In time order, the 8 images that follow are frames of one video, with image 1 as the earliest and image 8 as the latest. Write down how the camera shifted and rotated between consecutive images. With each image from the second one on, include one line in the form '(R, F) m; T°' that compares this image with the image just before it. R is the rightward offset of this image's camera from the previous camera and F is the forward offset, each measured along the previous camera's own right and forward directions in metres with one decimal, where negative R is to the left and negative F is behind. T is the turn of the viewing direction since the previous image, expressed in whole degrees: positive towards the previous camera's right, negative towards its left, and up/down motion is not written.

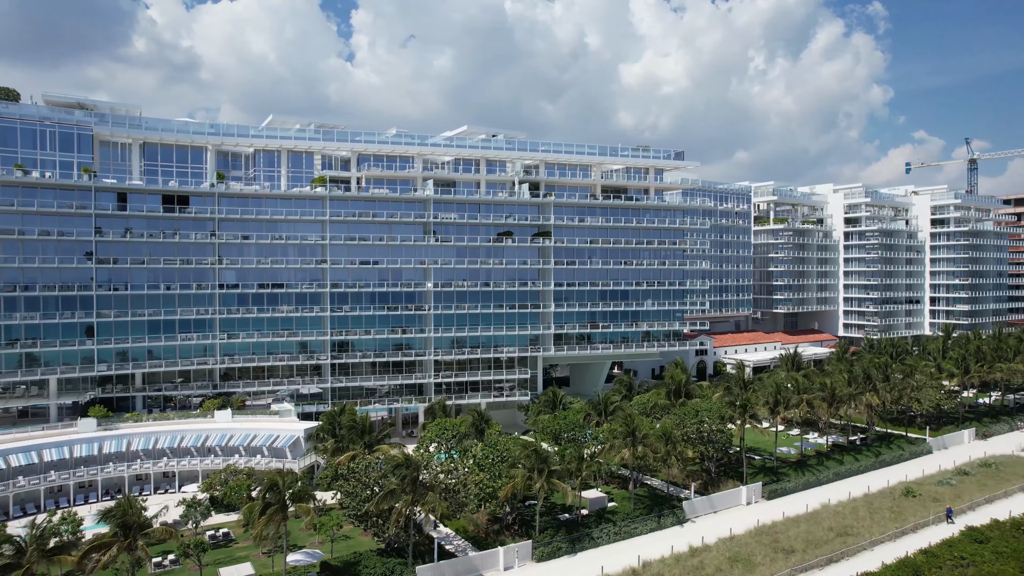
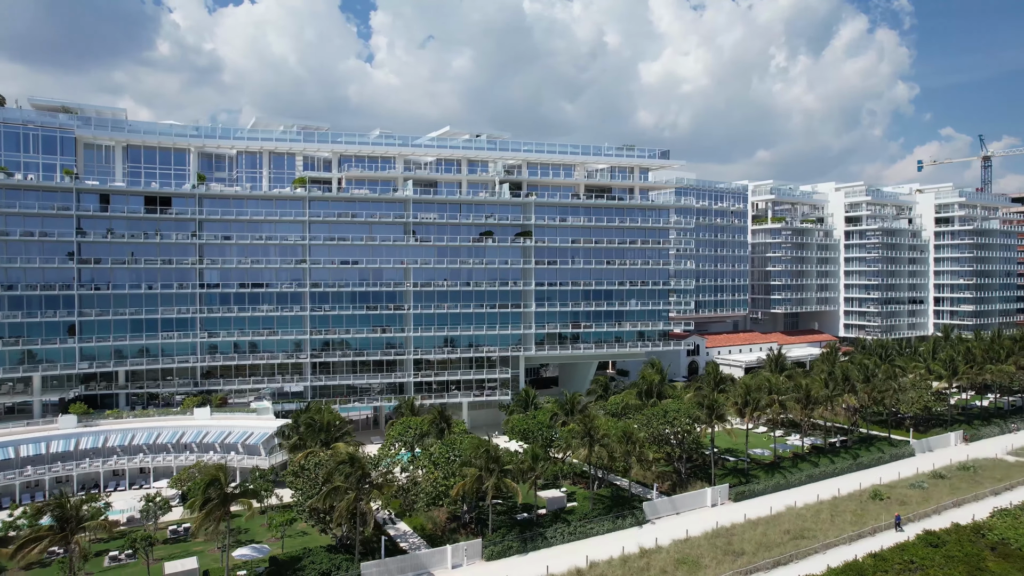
(+4.0, -0.1) m; -2°
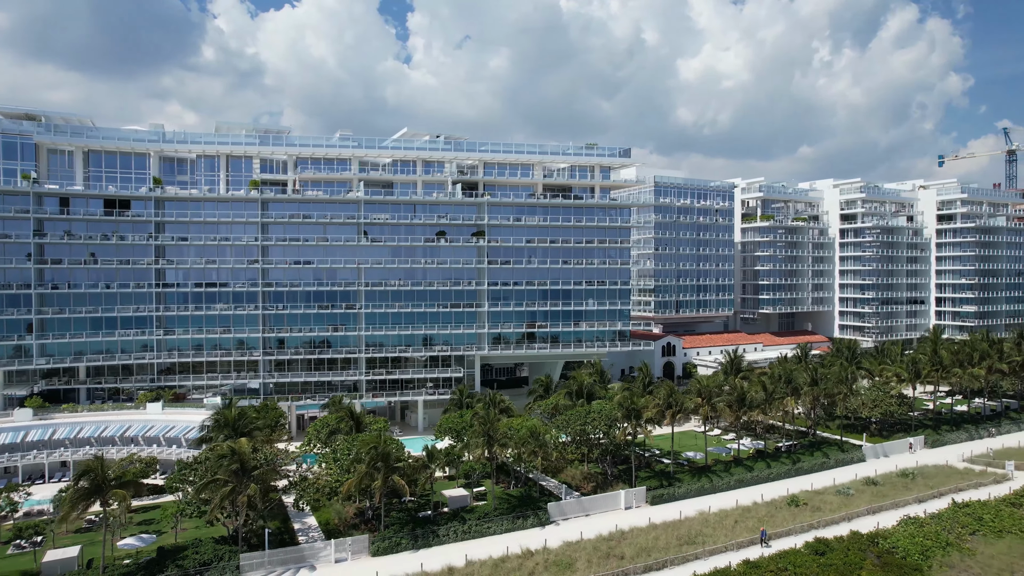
(+8.9, 0.0) m; -3°
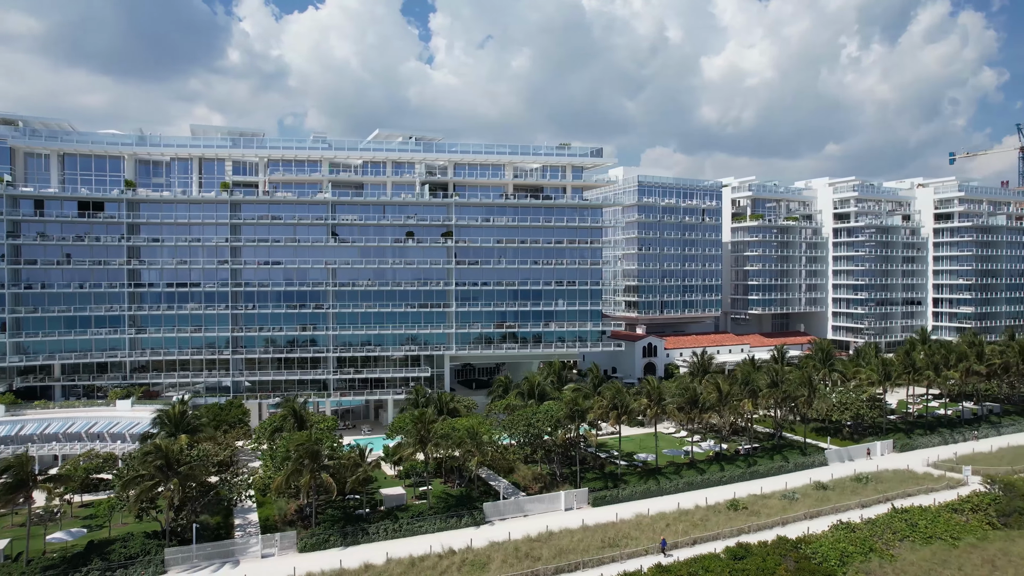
(+5.8, -0.1) m; -2°
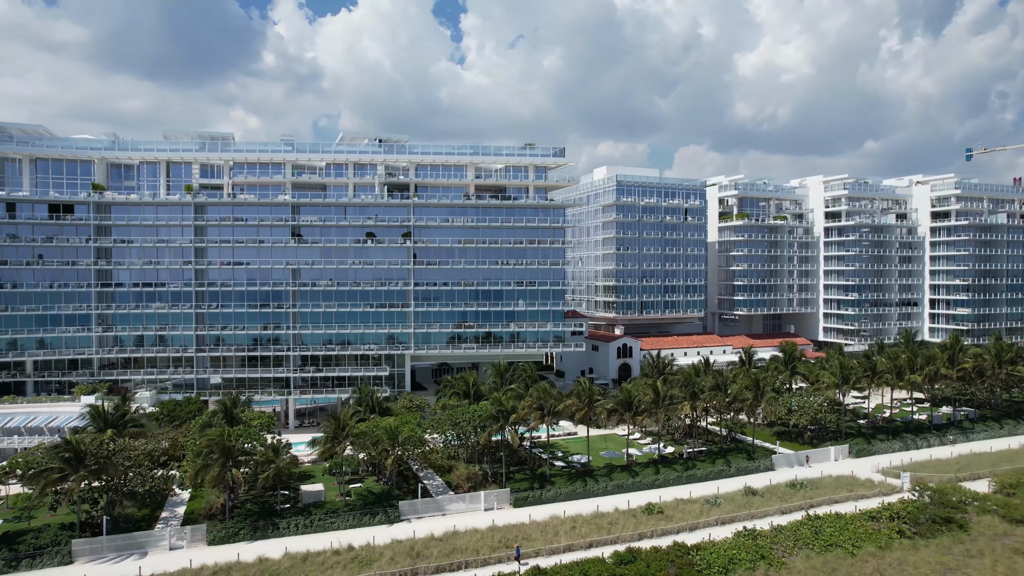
(+7.9, 0.0) m; -3°
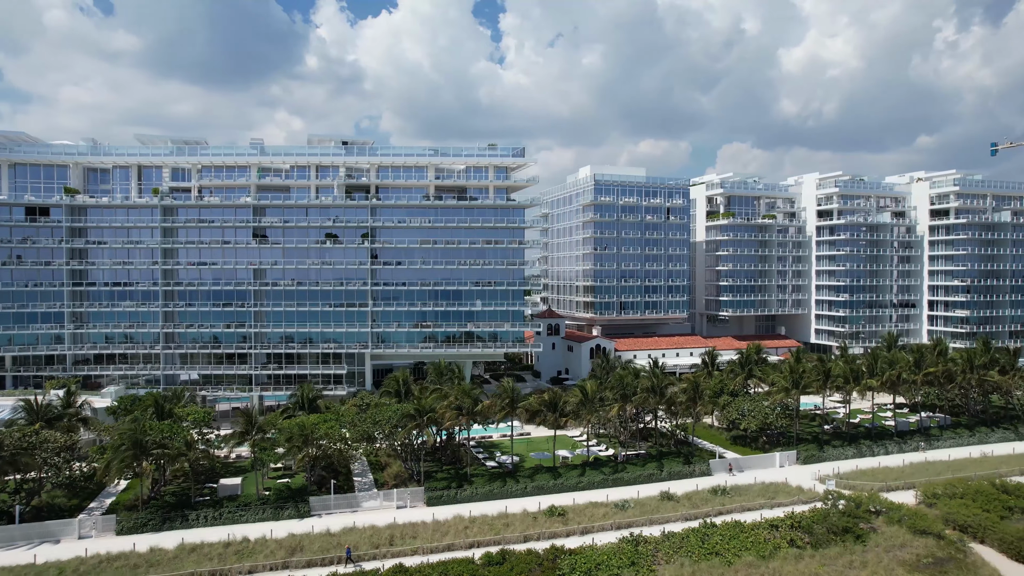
(+9.1, +0.1) m; -4°
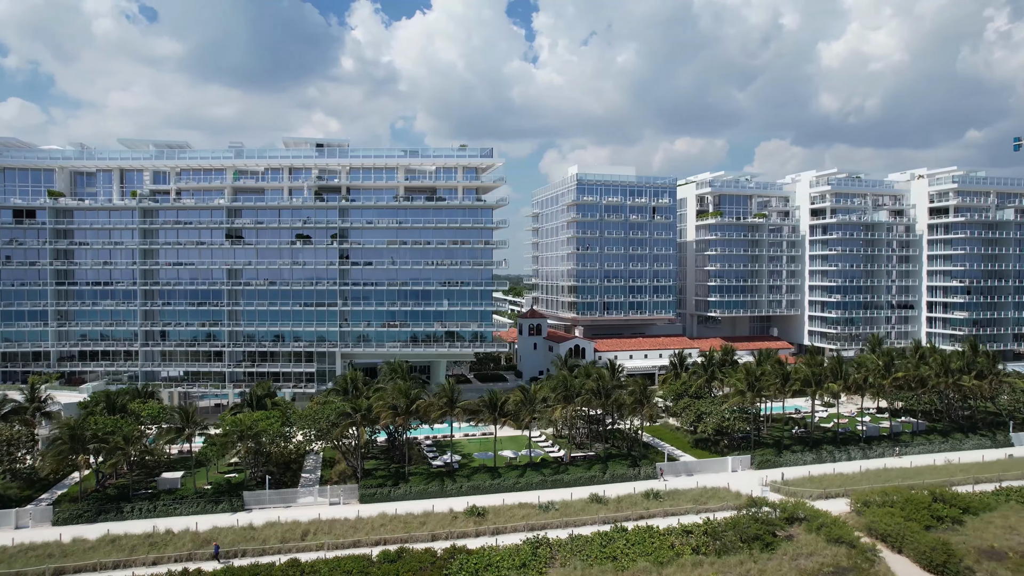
(+7.5, 0.0) m; -3°
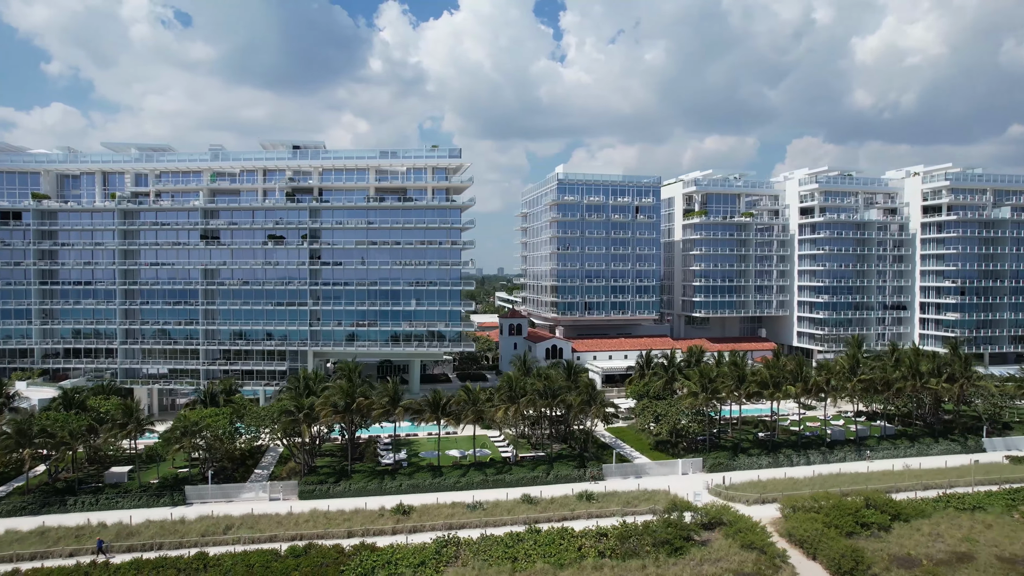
(+6.8, 0.0) m; -3°
